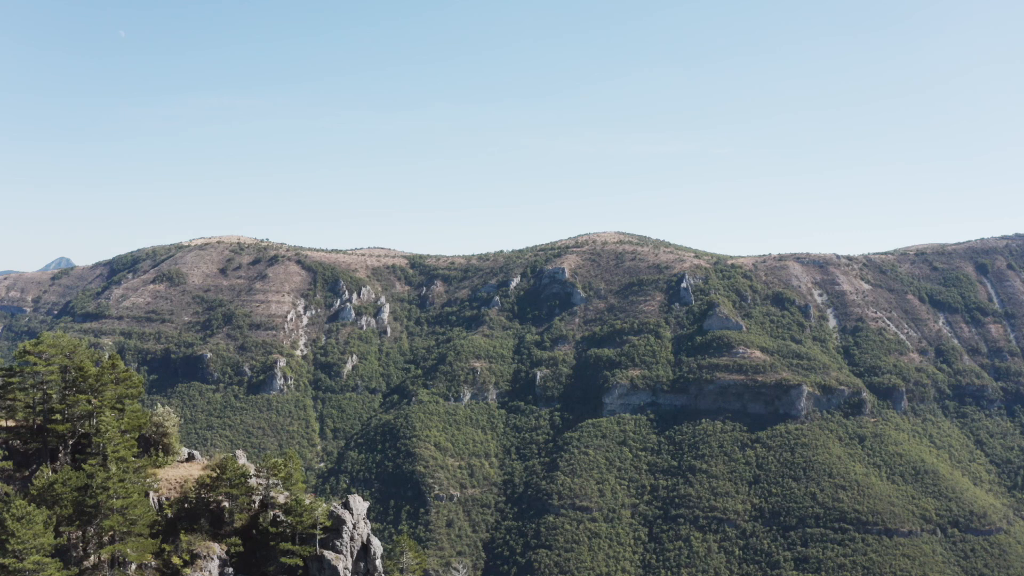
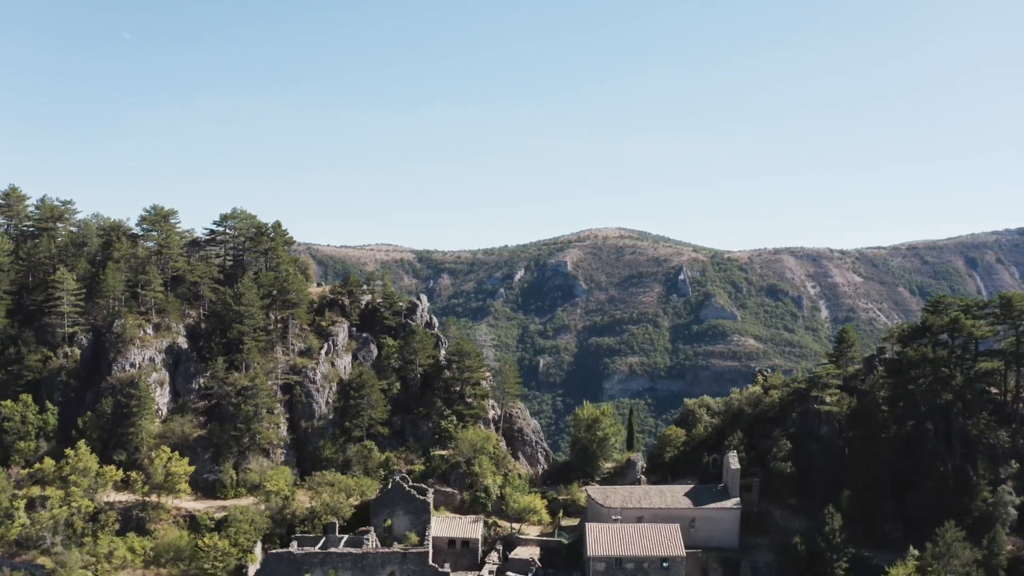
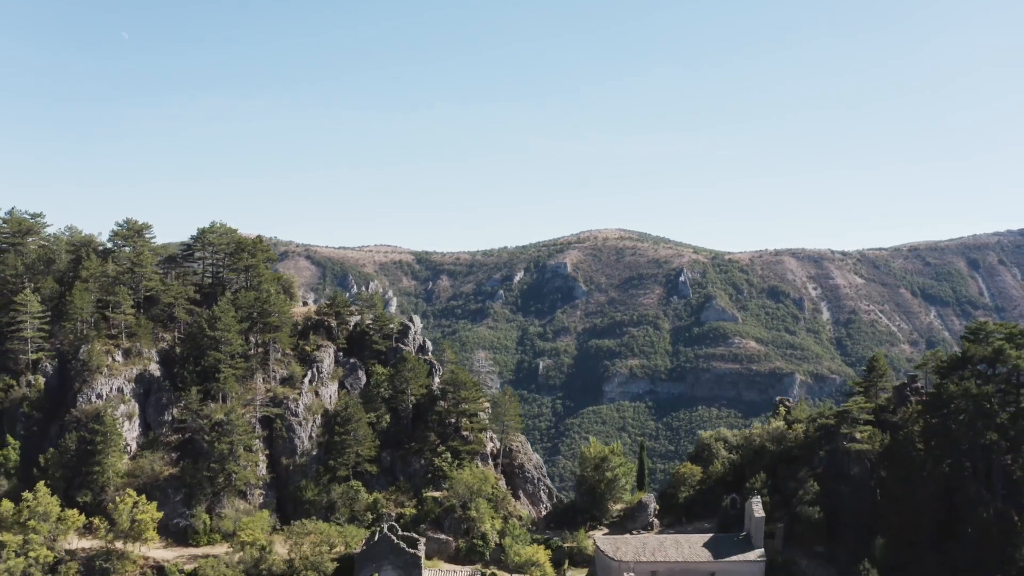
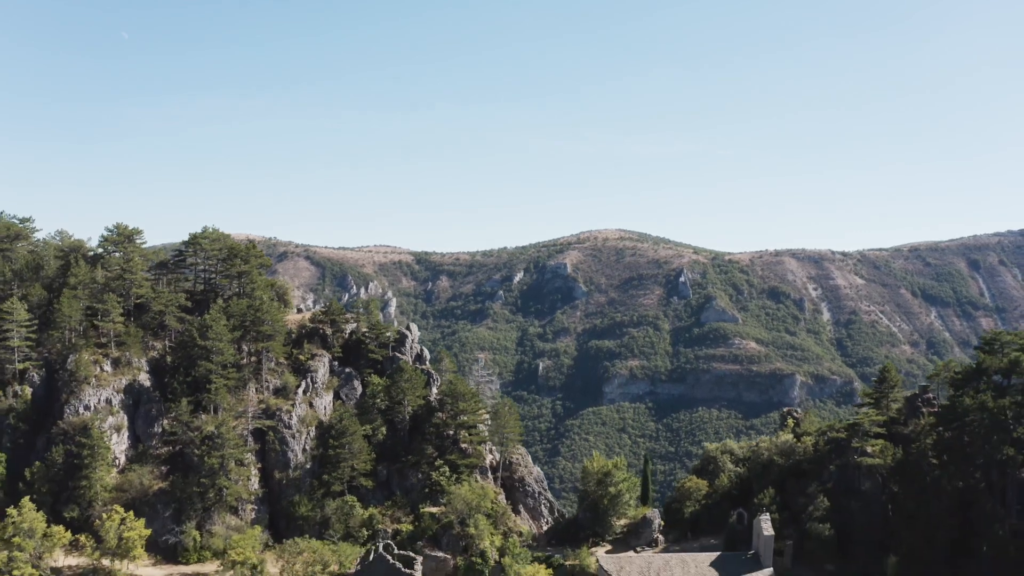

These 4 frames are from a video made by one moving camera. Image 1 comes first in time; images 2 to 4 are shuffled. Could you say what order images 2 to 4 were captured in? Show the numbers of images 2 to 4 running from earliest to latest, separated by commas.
4, 3, 2
